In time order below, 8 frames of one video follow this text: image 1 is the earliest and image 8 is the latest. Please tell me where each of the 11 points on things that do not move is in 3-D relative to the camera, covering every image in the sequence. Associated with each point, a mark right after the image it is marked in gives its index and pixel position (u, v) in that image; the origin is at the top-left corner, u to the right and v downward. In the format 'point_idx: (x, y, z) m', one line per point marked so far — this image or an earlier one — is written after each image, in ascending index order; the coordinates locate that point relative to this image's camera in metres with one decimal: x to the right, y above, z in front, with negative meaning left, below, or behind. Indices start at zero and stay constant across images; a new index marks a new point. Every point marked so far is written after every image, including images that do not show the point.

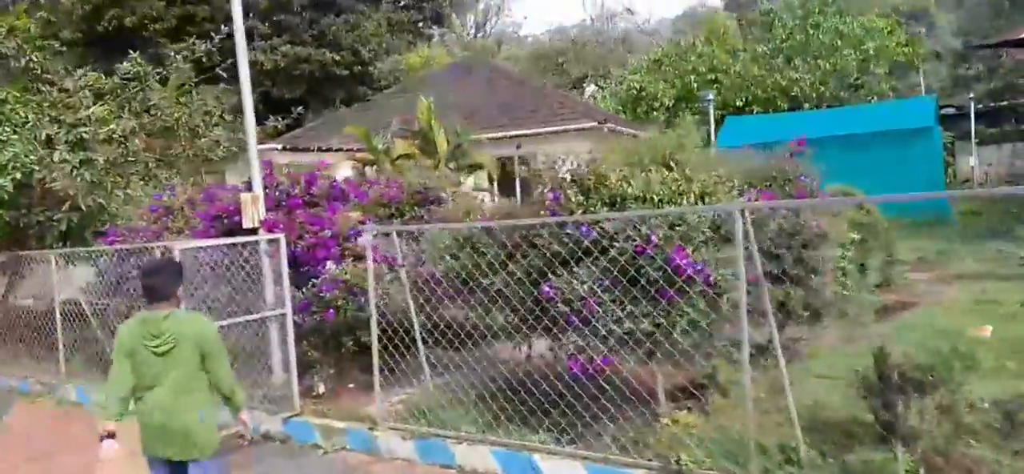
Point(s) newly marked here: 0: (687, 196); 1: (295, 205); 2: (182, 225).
0: (+1.0, +0.2, +4.8) m
1: (-1.7, +0.3, +7.1) m
2: (-3.0, +0.1, +8.0) m
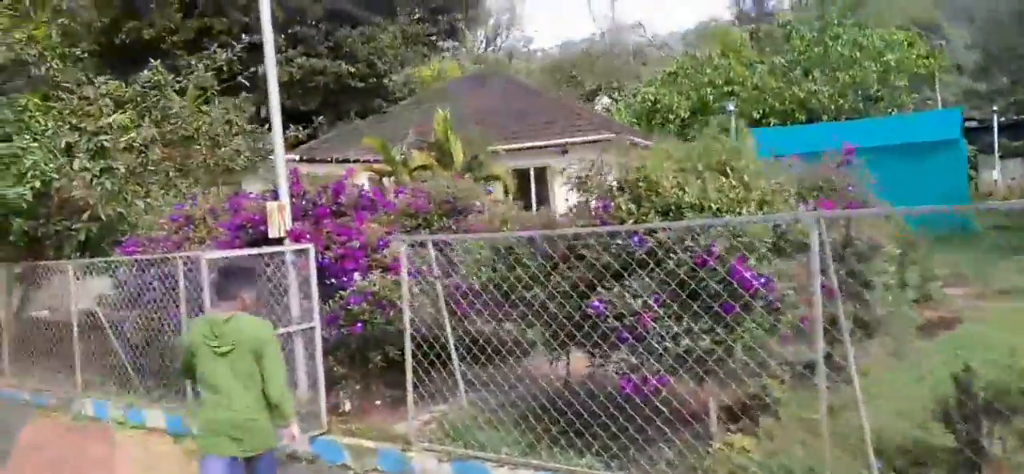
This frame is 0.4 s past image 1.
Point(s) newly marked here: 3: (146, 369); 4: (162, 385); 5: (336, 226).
0: (+1.3, +0.2, +4.6) m
1: (-1.5, +0.2, +6.8) m
2: (-2.8, 0.0, +7.8) m
3: (-3.2, -1.1, +7.6) m
4: (-3.0, -1.3, +7.4) m
5: (-1.3, +0.1, +6.7) m
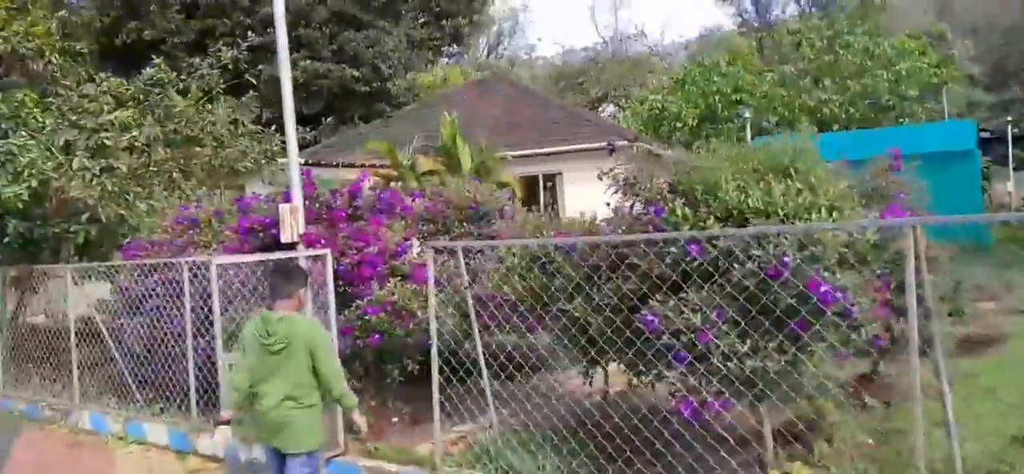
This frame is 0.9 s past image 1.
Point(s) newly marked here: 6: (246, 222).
0: (+1.5, +0.1, +4.2) m
1: (-1.3, +0.1, +6.4) m
2: (-2.6, 0.0, +7.4) m
3: (-3.0, -1.2, +7.2) m
4: (-2.8, -1.3, +7.0) m
5: (-1.1, 0.0, +6.3) m
6: (-1.9, +0.1, +6.3) m
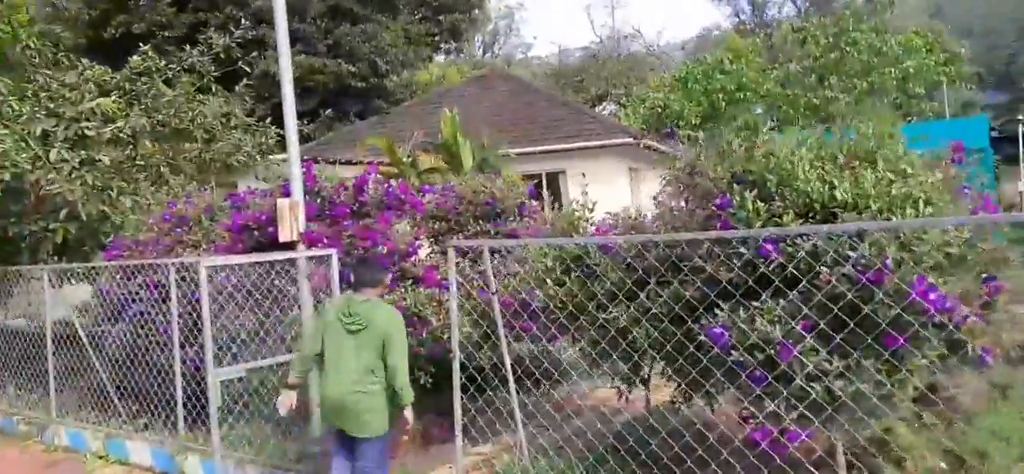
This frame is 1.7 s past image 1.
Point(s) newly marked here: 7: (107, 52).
0: (+1.6, +0.1, +3.6) m
1: (-1.1, +0.1, +5.8) m
2: (-2.4, 0.0, +6.8) m
3: (-2.9, -1.2, +6.6) m
4: (-2.7, -1.3, +6.4) m
5: (-1.0, +0.1, +5.6) m
6: (-1.8, +0.1, +5.7) m
7: (-9.0, +4.1, +19.4) m
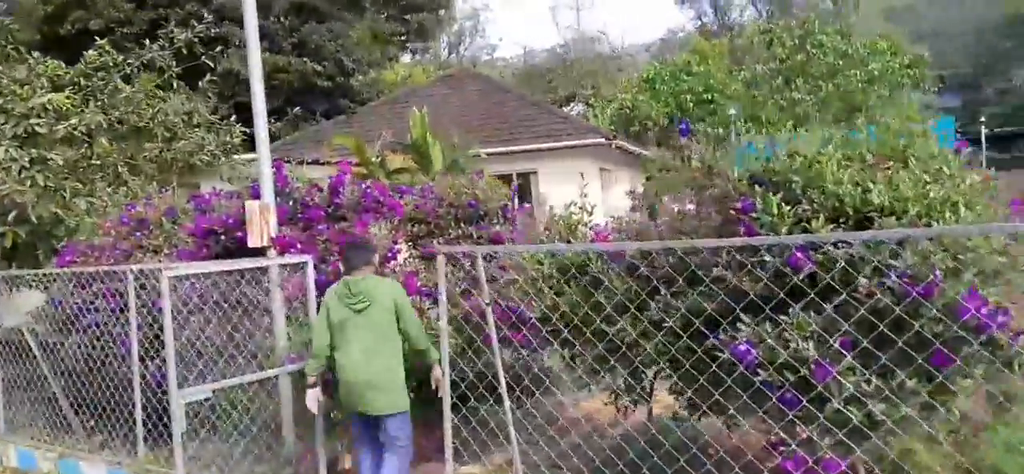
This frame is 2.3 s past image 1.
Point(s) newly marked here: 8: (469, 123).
0: (+1.6, +0.1, +3.3) m
1: (-1.2, +0.1, +5.4) m
2: (-2.6, 0.0, +6.3) m
3: (-3.0, -1.2, +6.1) m
4: (-2.8, -1.3, +5.9) m
5: (-1.1, 0.0, +5.3) m
6: (-1.9, +0.1, +5.3) m
7: (-9.7, +4.1, +18.7) m
8: (-0.9, +2.6, +19.3) m
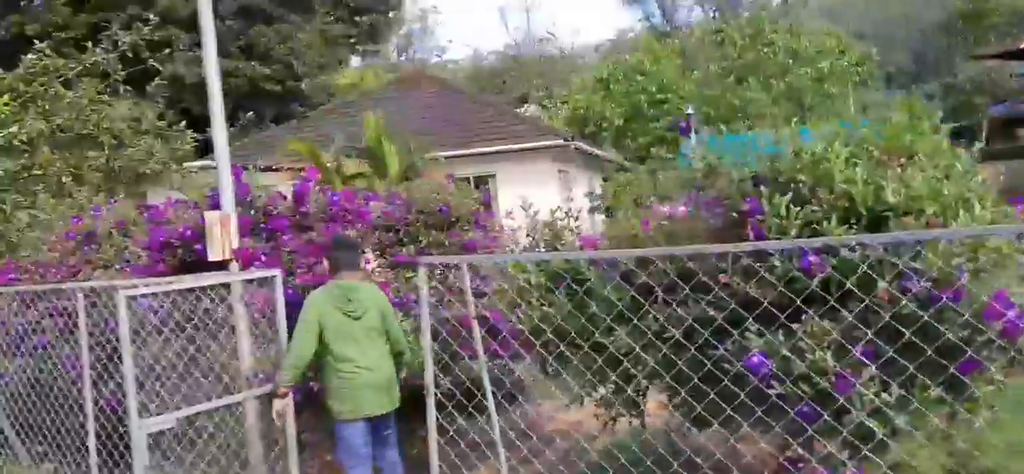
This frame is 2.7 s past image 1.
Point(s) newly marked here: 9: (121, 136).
0: (+1.6, +0.1, +3.2) m
1: (-1.4, +0.1, +5.1) m
2: (-2.7, -0.1, +6.0) m
3: (-3.1, -1.3, +5.7) m
4: (-2.9, -1.4, +5.5) m
5: (-1.2, 0.0, +5.0) m
6: (-2.0, 0.0, +5.0) m
7: (-10.6, +3.8, +17.9) m
8: (-1.9, +2.5, +19.0) m
9: (-3.9, +1.0, +8.7) m
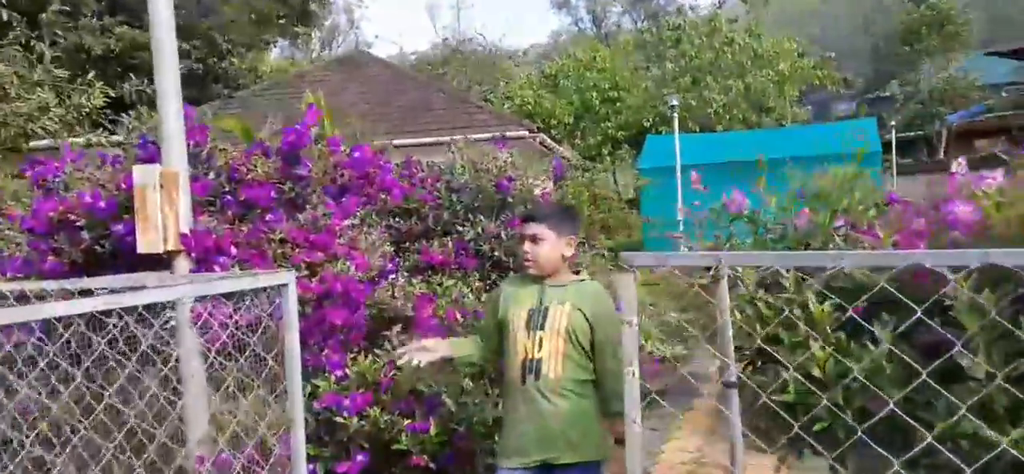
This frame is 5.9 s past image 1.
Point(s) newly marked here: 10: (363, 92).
0: (+2.2, +0.1, +1.4) m
1: (-0.9, +0.1, +3.1) m
2: (-2.4, 0.0, +3.8) m
3: (-2.8, -1.2, +3.5) m
4: (-2.5, -1.3, +3.4) m
5: (-0.7, 0.0, +3.0) m
6: (-1.5, +0.1, +2.9) m
7: (-11.2, +4.0, +15.0) m
8: (-2.7, +2.5, +16.9) m
9: (-3.7, +1.1, +6.4) m
10: (-3.1, +3.1, +18.0) m
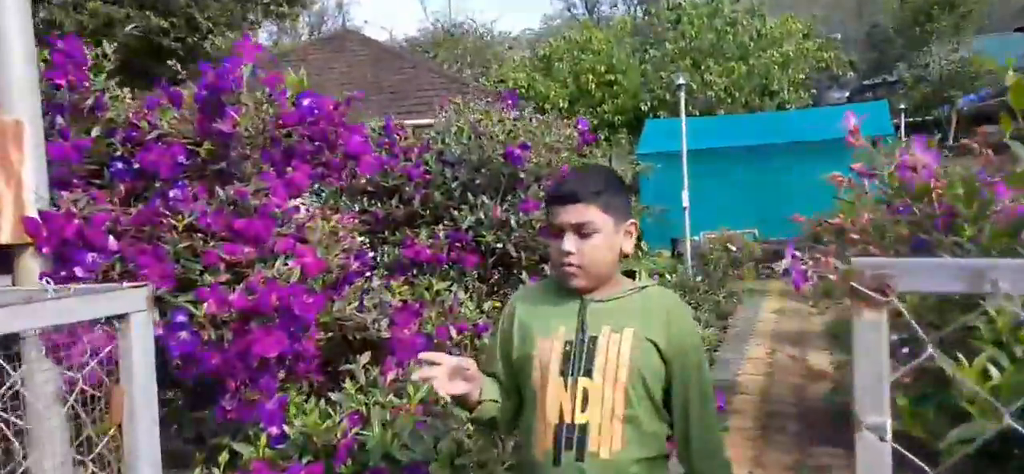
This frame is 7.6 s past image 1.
0: (+2.3, +0.1, +0.5) m
1: (-0.9, +0.2, +2.1) m
2: (-2.3, 0.0, +2.8) m
3: (-2.7, -1.1, +2.5) m
4: (-2.5, -1.3, +2.4) m
5: (-0.7, +0.1, +2.0) m
6: (-1.5, +0.1, +1.9) m
7: (-11.3, +4.3, +13.8) m
8: (-2.8, +2.7, +15.9) m
9: (-3.7, +1.2, +5.4) m
10: (-3.2, +3.3, +17.0) m
